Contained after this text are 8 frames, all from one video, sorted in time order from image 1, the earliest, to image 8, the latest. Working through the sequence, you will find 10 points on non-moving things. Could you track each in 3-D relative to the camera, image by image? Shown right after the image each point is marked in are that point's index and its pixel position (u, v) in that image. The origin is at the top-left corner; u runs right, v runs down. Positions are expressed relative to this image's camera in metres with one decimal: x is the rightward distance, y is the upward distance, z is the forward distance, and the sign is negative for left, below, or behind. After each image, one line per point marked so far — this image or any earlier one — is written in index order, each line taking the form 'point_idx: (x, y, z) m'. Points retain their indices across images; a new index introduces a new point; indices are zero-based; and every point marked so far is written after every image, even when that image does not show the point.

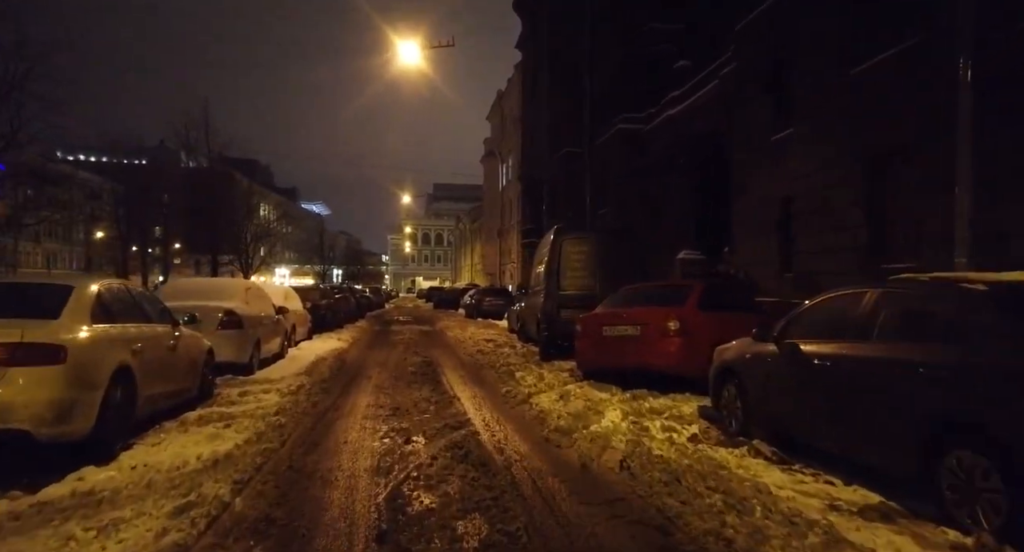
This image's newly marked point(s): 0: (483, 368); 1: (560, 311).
0: (-0.6, -1.8, +12.0) m
1: (+1.0, -0.7, +12.4) m
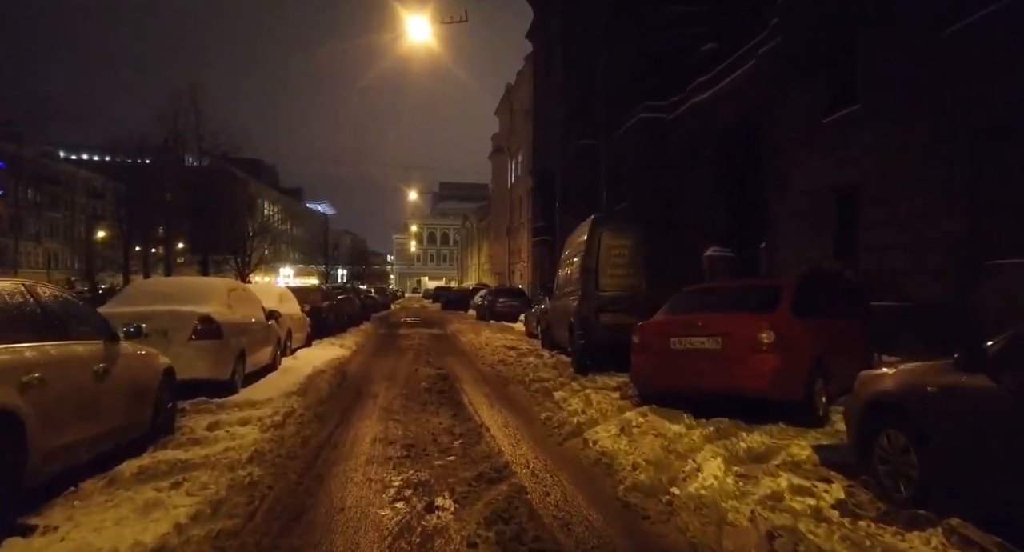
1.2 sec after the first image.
0: (-0.1, -1.8, +10.1) m
1: (+1.5, -0.7, +10.6) m
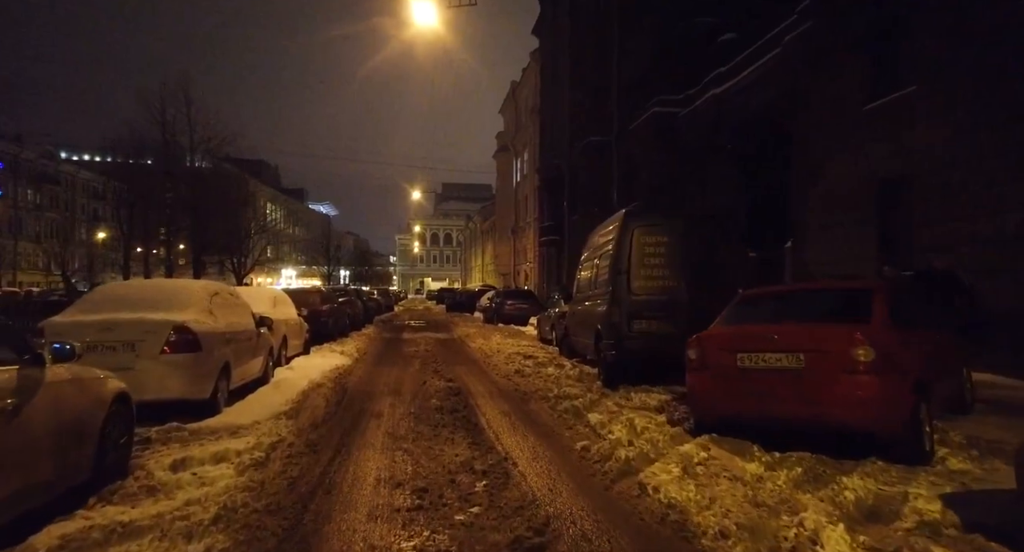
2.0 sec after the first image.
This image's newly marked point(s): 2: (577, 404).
0: (+0.2, -1.9, +8.9) m
1: (+1.8, -0.7, +9.3) m
2: (+0.9, -1.7, +8.2) m
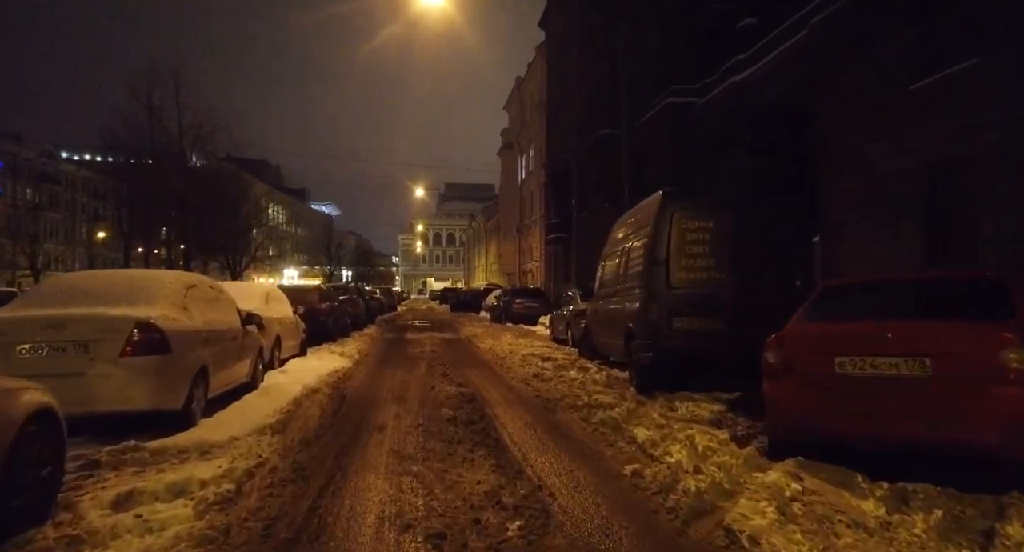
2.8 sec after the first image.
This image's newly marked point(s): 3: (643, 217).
0: (+0.5, -1.7, +7.7) m
1: (+2.1, -0.6, +8.1) m
2: (+1.2, -1.6, +7.0) m
3: (+2.0, +0.9, +9.2) m
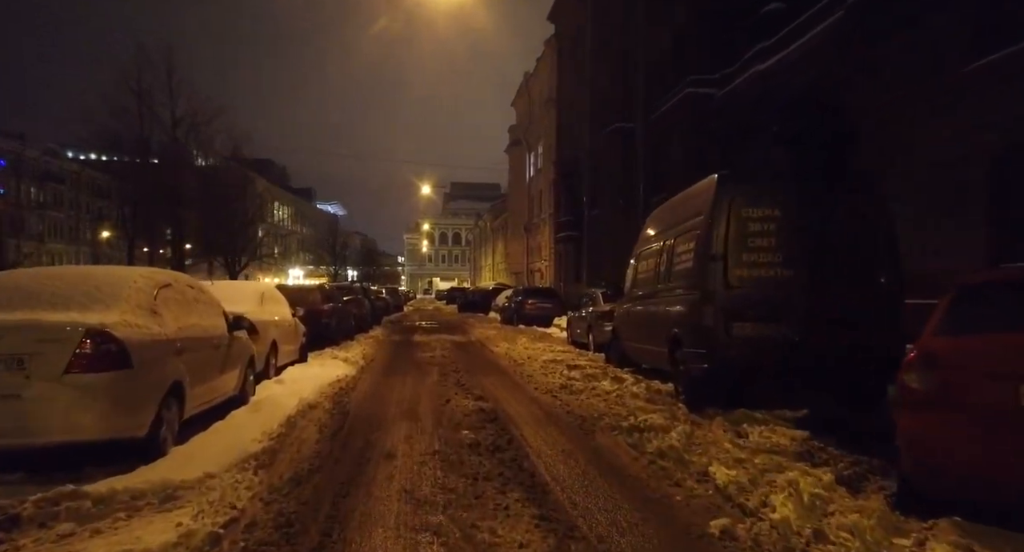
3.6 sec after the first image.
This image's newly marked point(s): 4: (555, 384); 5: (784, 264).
0: (+0.9, -1.7, +6.5) m
1: (+2.5, -0.5, +6.9) m
2: (+1.5, -1.6, +5.8) m
3: (+2.4, +0.9, +8.0) m
4: (+0.7, -1.7, +9.8) m
5: (+3.1, +0.1, +7.0) m
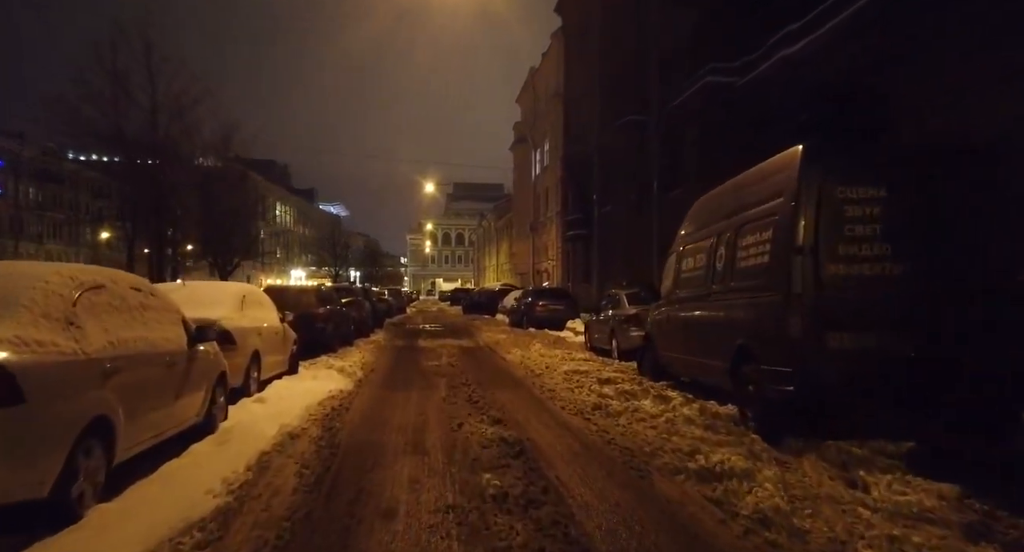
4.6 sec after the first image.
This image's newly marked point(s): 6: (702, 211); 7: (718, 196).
0: (+1.2, -1.7, +5.0) m
1: (+2.8, -0.5, +5.4) m
2: (+1.8, -1.6, +4.3) m
3: (+2.6, +1.0, +6.5) m
4: (+1.0, -1.7, +8.3) m
5: (+3.4, +0.2, +5.5) m
6: (+2.7, +0.9, +8.7) m
7: (+2.7, +1.0, +8.0) m
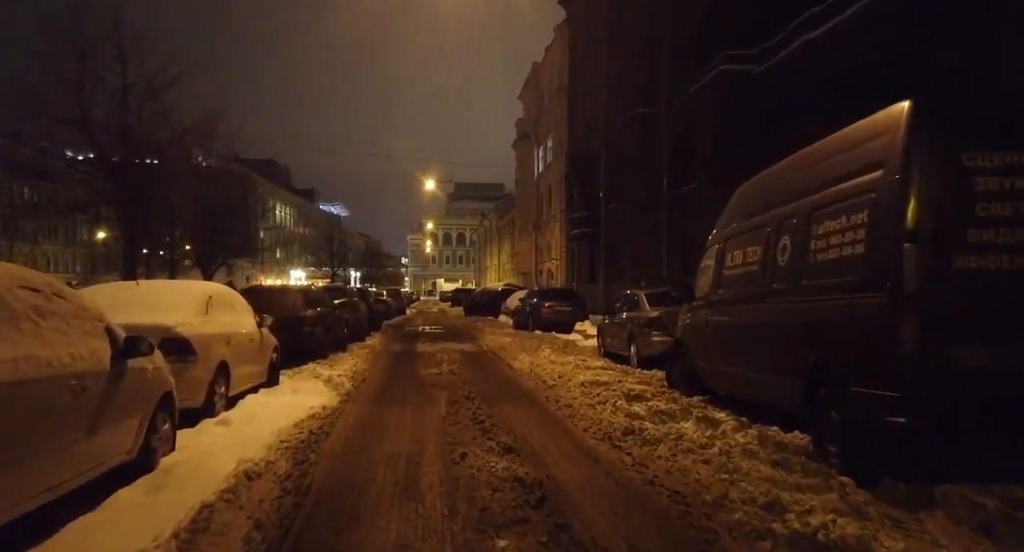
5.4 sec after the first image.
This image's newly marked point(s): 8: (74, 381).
0: (+1.3, -1.7, +3.7) m
1: (+2.9, -0.5, +4.1) m
2: (+1.9, -1.5, +3.0) m
3: (+2.8, +1.0, +5.1) m
4: (+1.1, -1.7, +6.9) m
5: (+3.6, +0.2, +4.2) m
6: (+2.8, +0.9, +7.4) m
7: (+2.9, +1.1, +6.6) m
8: (-3.0, -0.6, +4.1) m
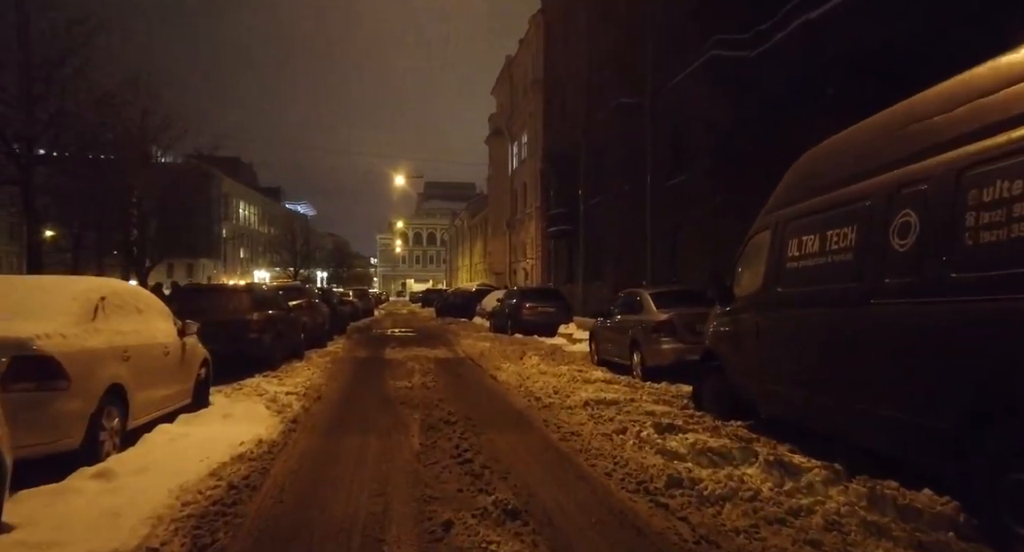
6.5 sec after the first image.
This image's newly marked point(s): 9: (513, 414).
0: (+1.5, -1.6, +1.9) m
1: (+3.0, -0.4, +2.4) m
2: (+2.1, -1.5, +1.3) m
3: (+2.9, +1.1, +3.4) m
4: (+1.1, -1.6, +5.2) m
5: (+3.7, +0.3, +2.5) m
6: (+2.8, +1.0, +5.7) m
7: (+2.9, +1.1, +5.0) m
8: (-2.8, -0.6, +2.2) m
9: (0.0, -1.8, +8.1) m
